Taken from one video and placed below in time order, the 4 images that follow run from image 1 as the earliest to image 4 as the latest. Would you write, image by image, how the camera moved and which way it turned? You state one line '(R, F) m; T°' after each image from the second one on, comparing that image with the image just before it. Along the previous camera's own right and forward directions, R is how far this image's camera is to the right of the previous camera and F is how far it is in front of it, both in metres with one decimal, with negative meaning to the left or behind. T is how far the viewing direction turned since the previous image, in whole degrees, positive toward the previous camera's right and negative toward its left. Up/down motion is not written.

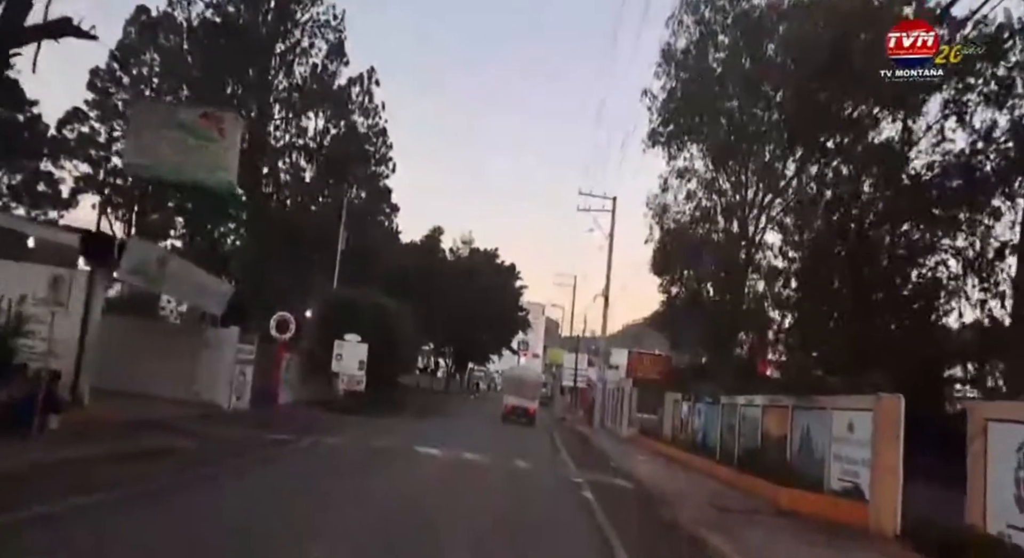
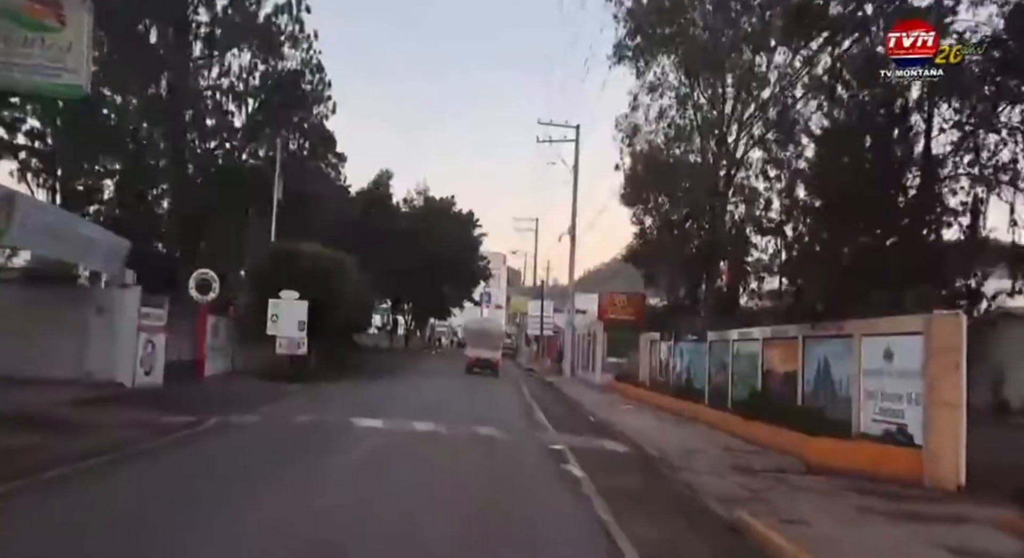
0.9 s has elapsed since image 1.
(+0.2, +3.5) m; +3°
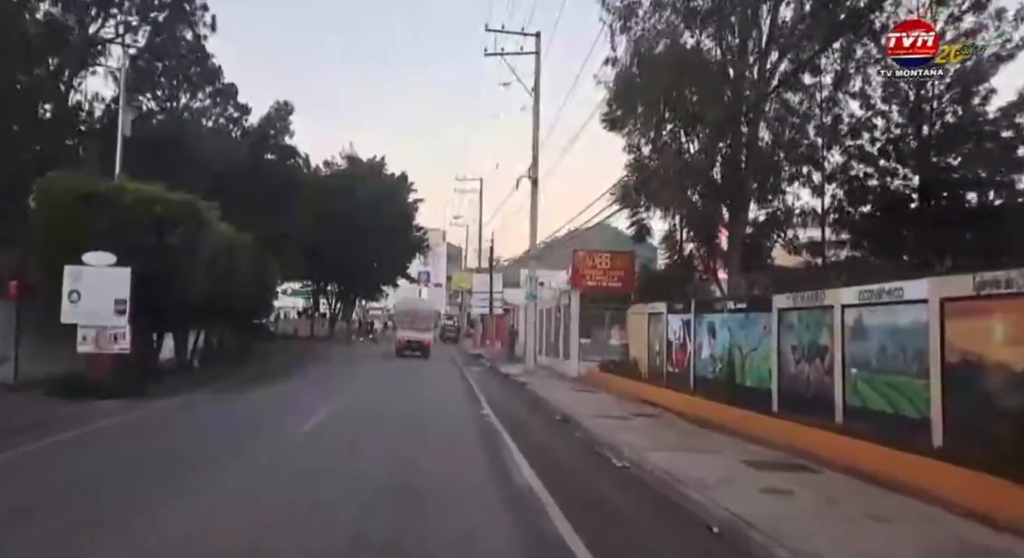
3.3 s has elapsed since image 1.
(-0.1, +9.8) m; +4°
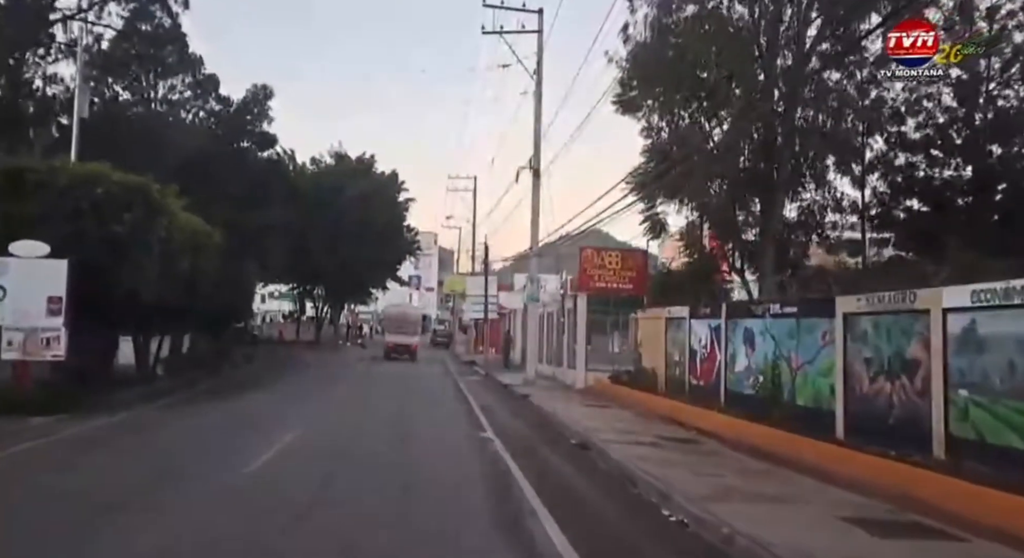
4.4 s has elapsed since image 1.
(-0.3, +2.7) m; +1°
